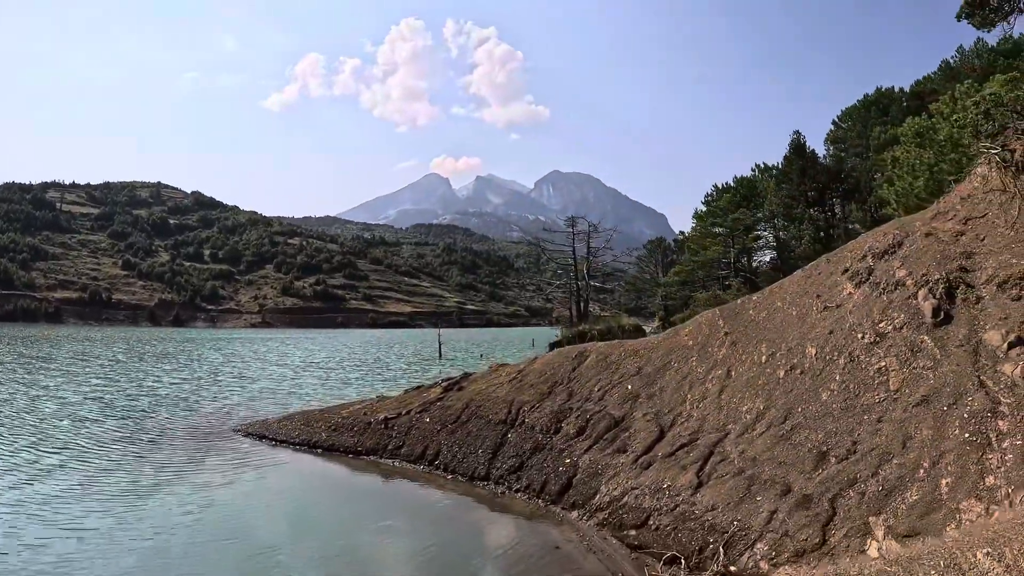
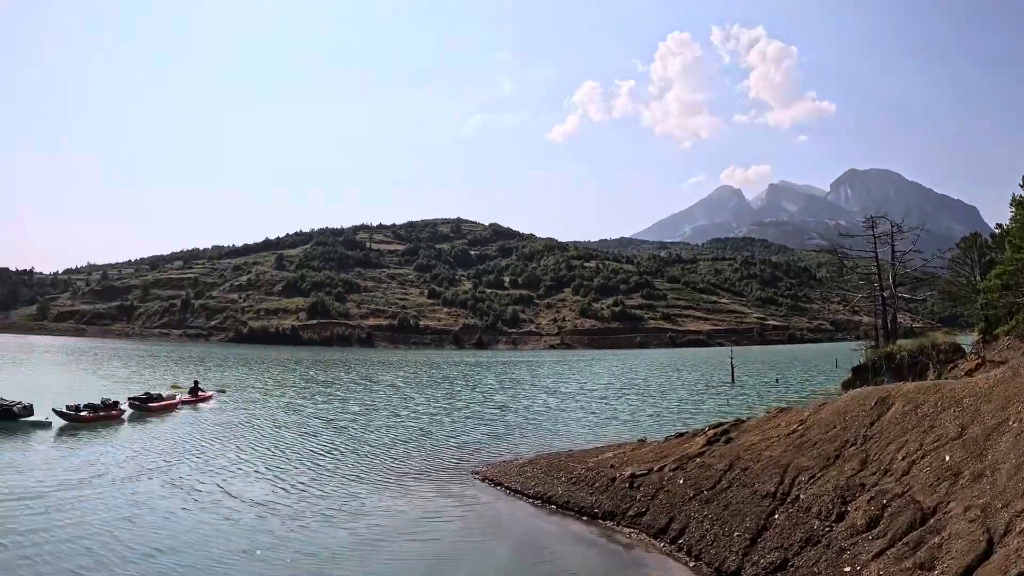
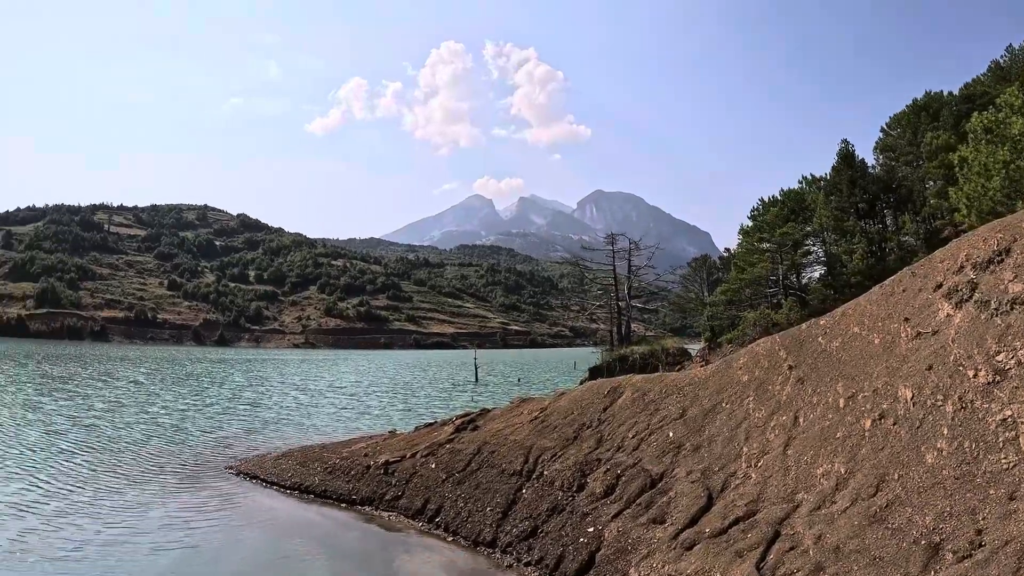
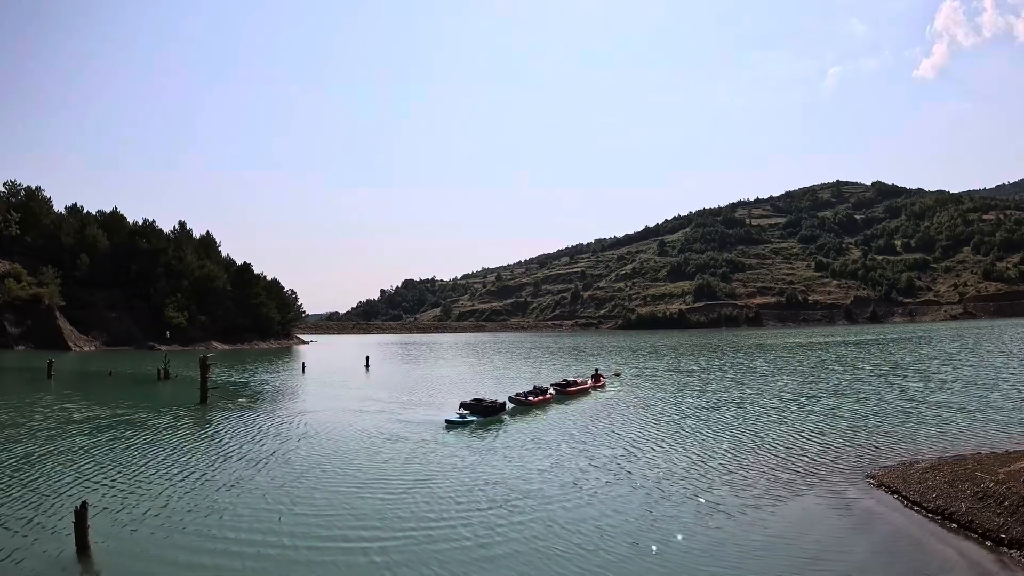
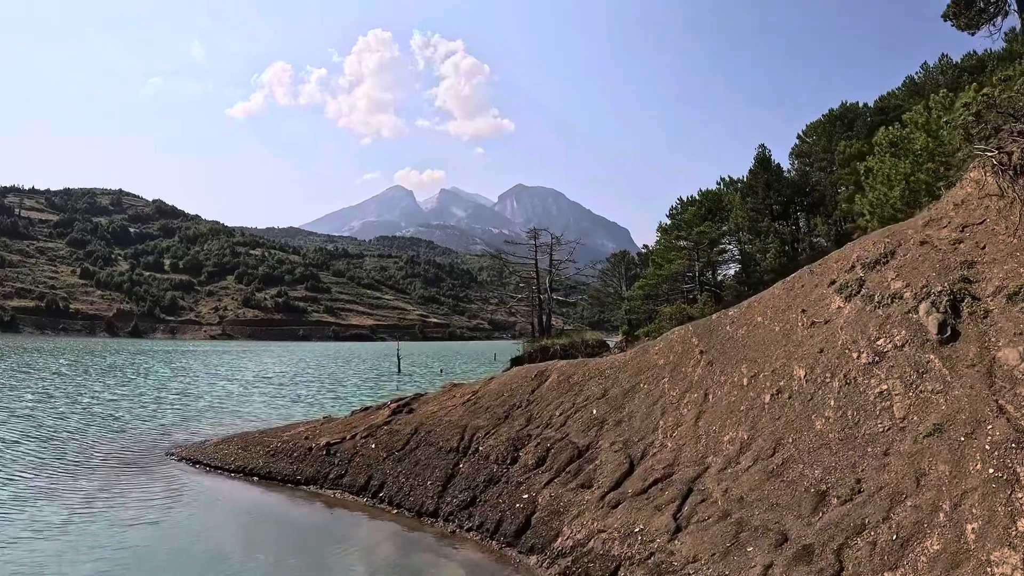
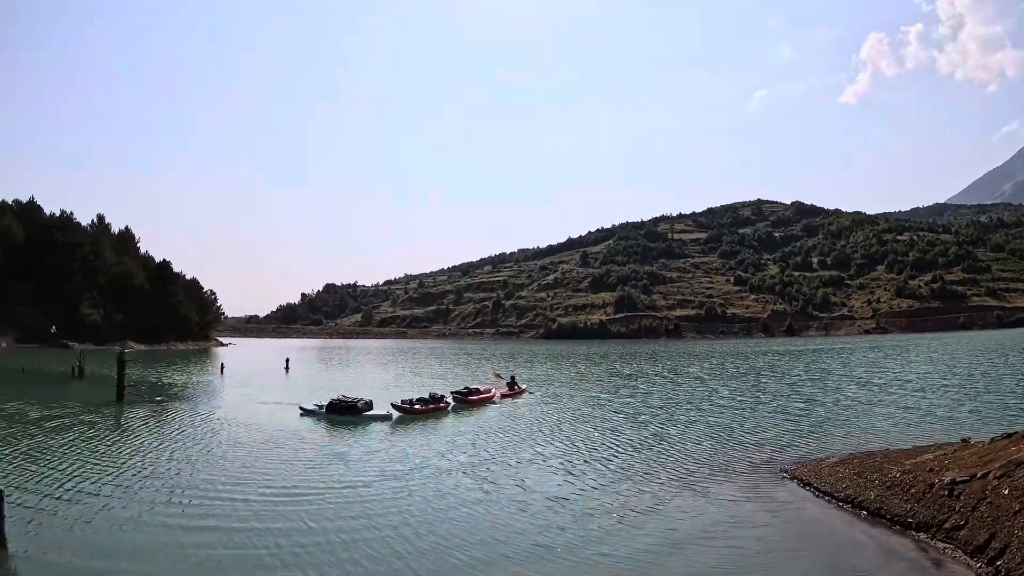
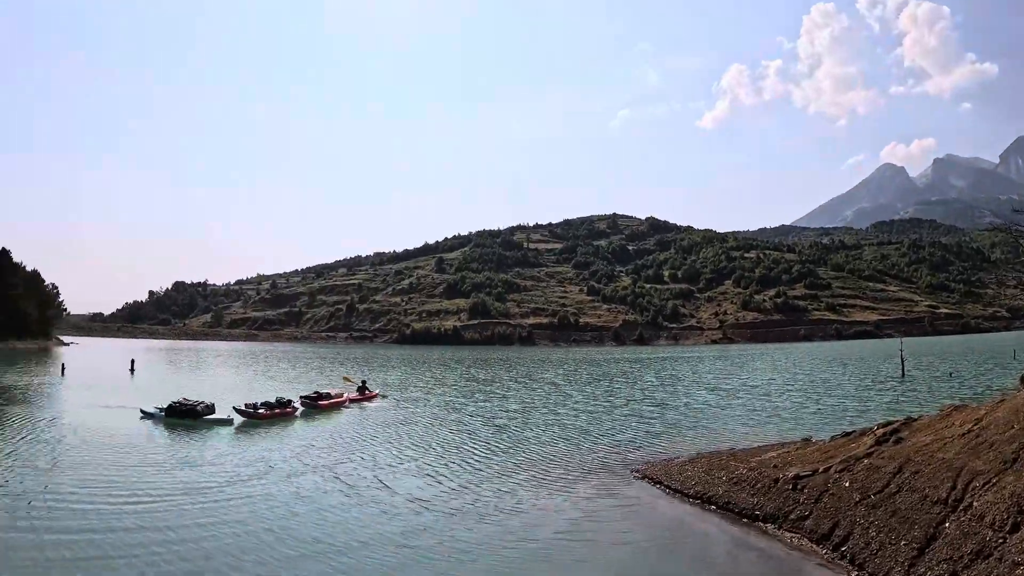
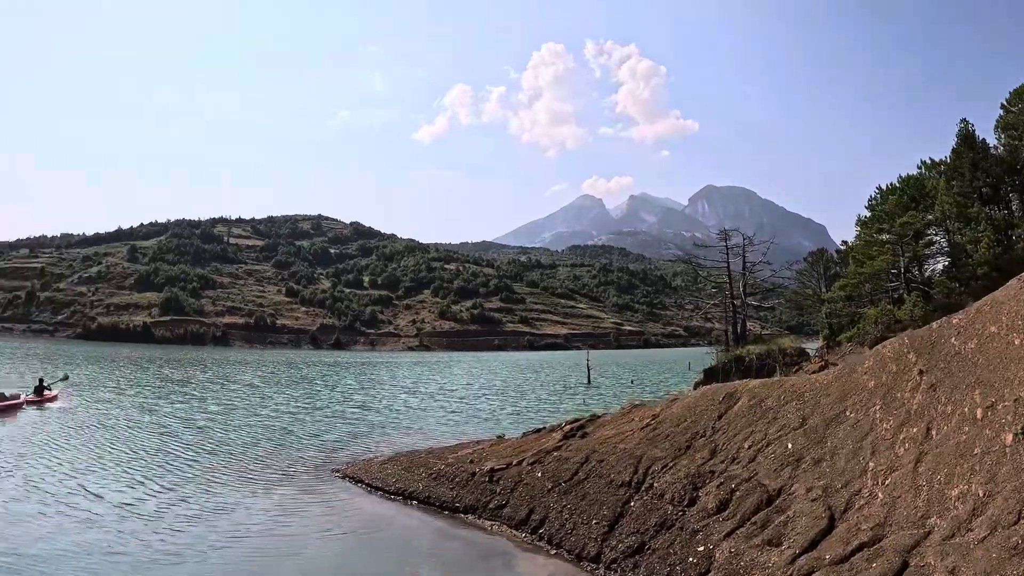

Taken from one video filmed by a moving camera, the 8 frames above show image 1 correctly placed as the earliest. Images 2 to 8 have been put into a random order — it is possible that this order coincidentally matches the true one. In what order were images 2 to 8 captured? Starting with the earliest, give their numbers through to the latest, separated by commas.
5, 3, 8, 2, 7, 6, 4
